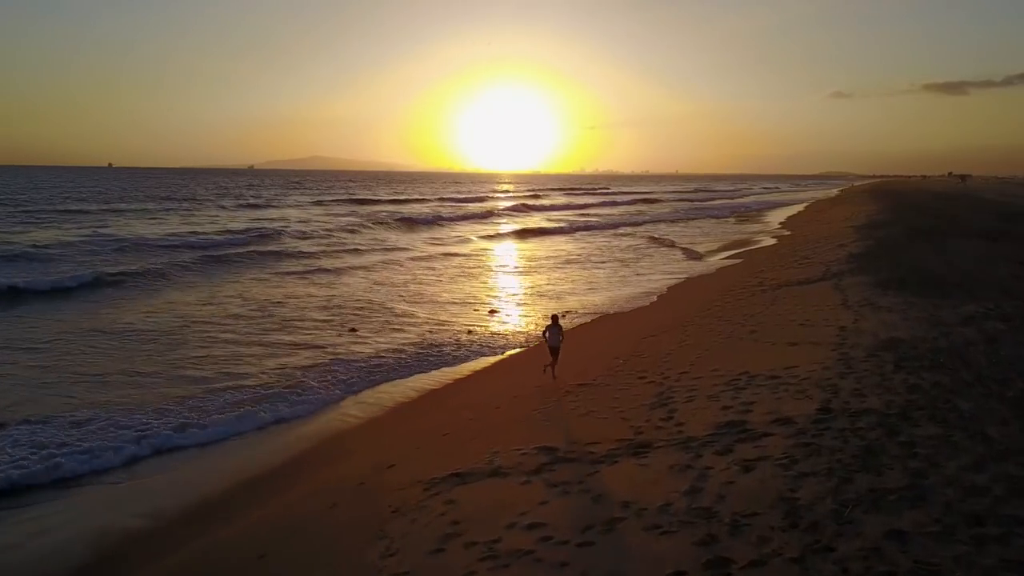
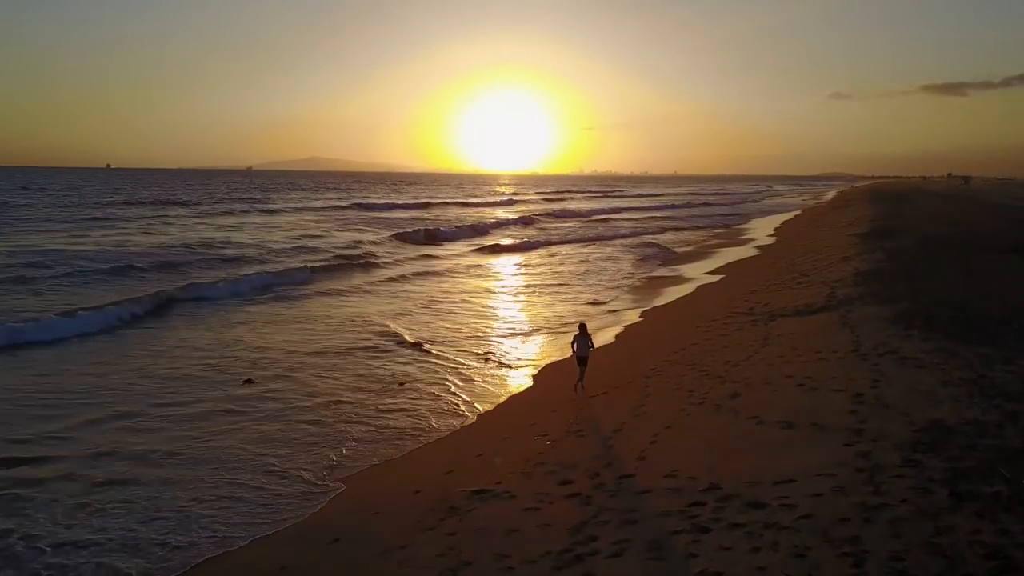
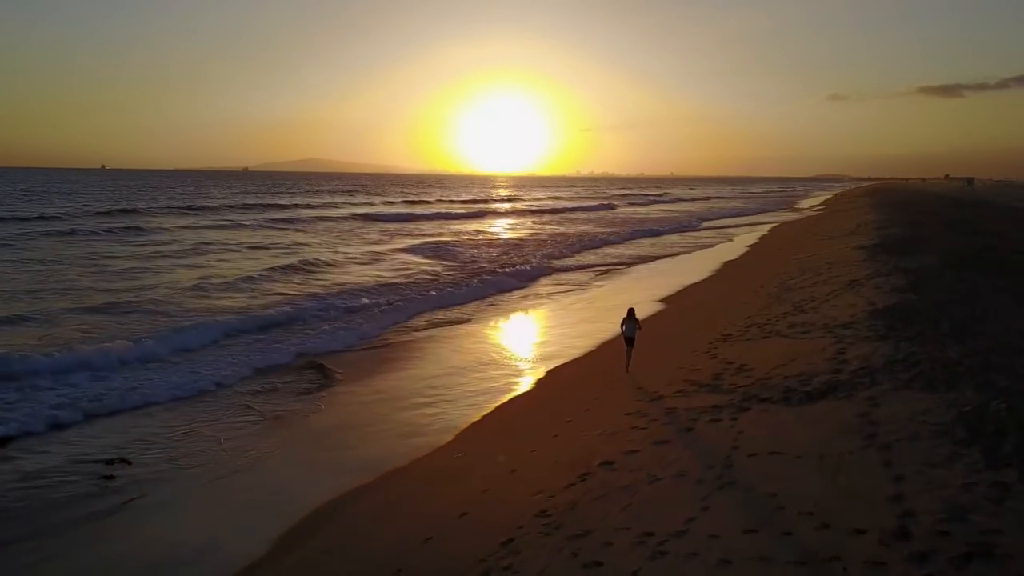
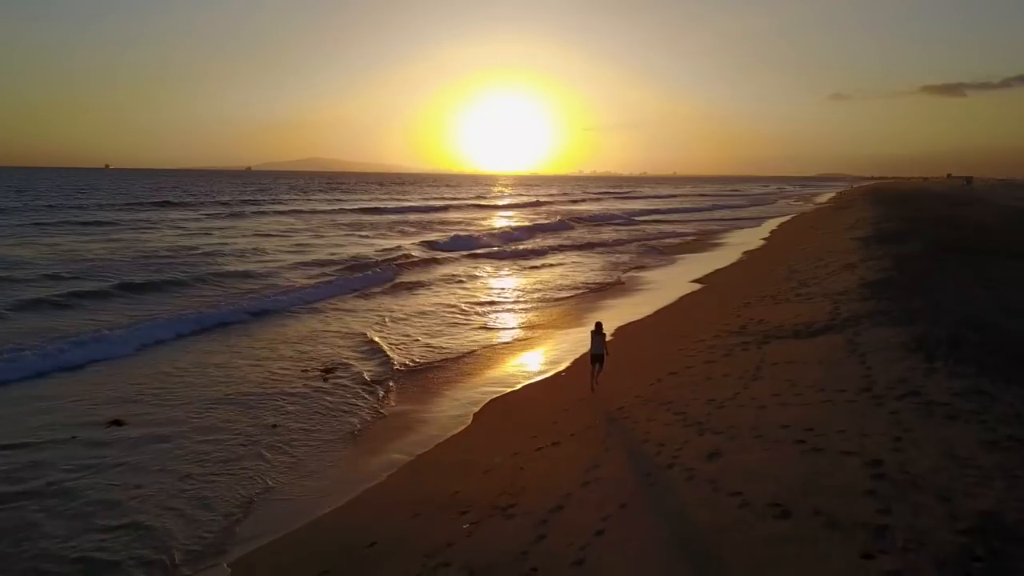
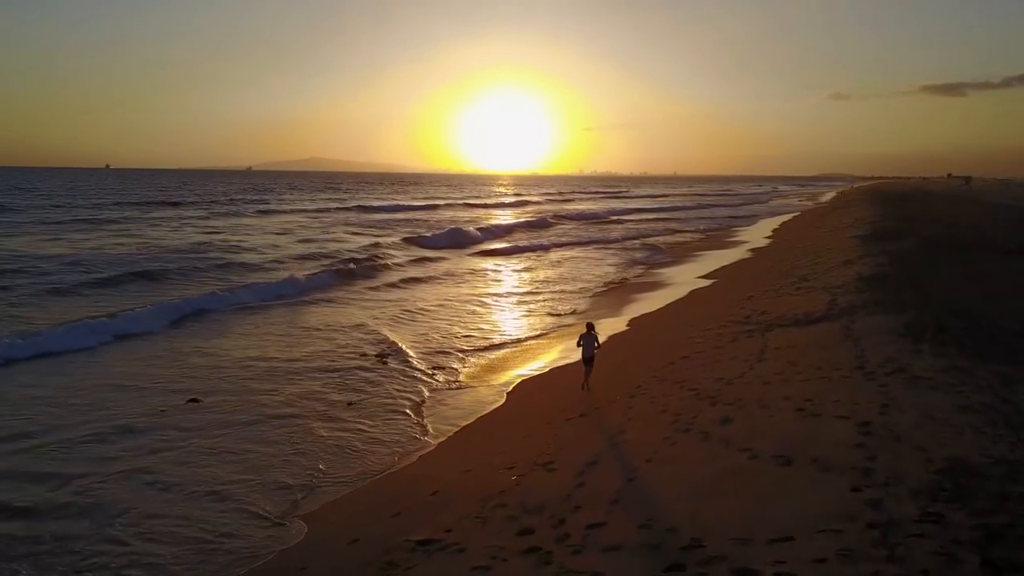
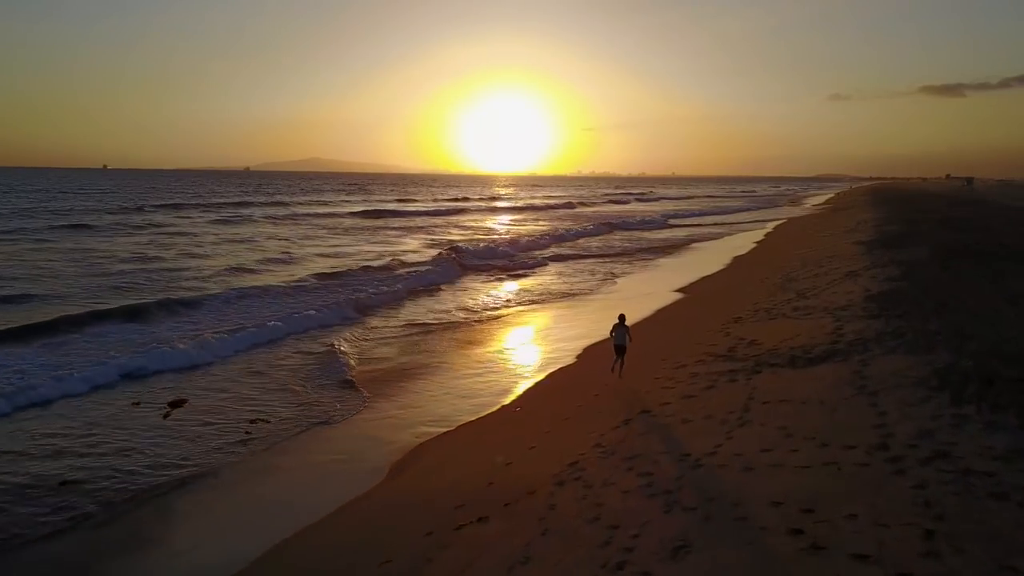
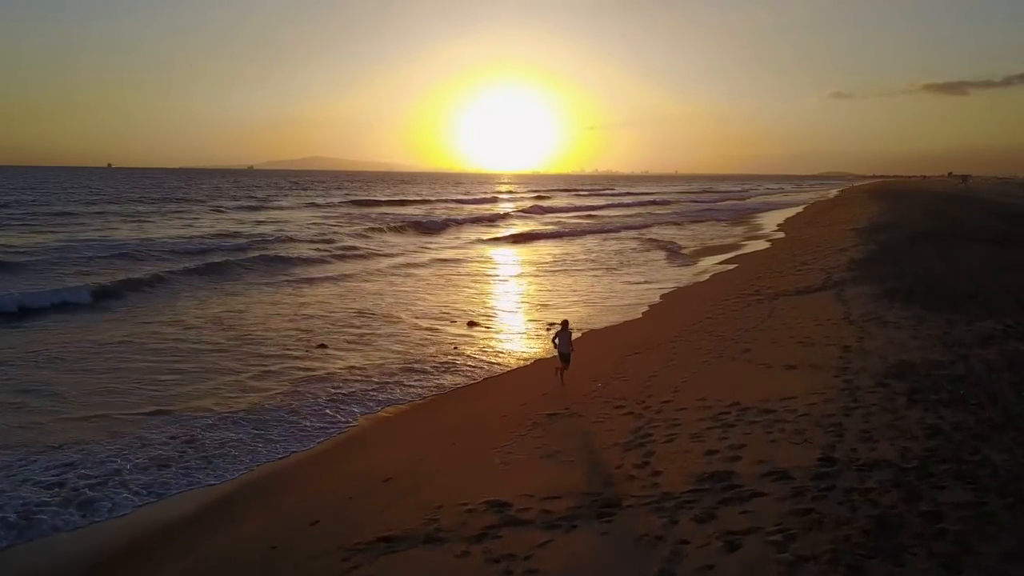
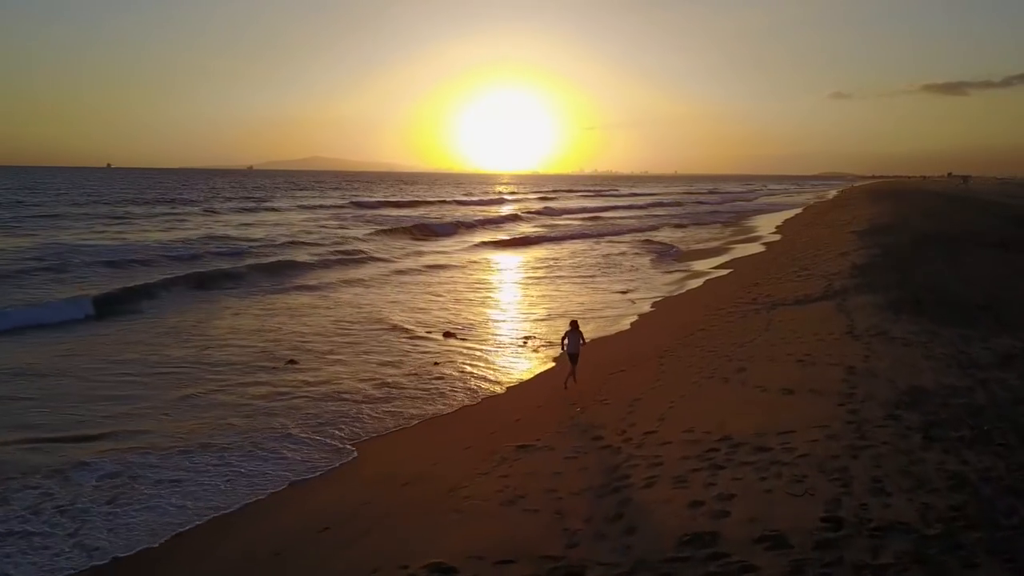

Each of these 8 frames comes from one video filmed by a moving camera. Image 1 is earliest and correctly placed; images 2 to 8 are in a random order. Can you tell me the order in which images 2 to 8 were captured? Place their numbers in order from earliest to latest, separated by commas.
7, 8, 2, 5, 4, 6, 3
